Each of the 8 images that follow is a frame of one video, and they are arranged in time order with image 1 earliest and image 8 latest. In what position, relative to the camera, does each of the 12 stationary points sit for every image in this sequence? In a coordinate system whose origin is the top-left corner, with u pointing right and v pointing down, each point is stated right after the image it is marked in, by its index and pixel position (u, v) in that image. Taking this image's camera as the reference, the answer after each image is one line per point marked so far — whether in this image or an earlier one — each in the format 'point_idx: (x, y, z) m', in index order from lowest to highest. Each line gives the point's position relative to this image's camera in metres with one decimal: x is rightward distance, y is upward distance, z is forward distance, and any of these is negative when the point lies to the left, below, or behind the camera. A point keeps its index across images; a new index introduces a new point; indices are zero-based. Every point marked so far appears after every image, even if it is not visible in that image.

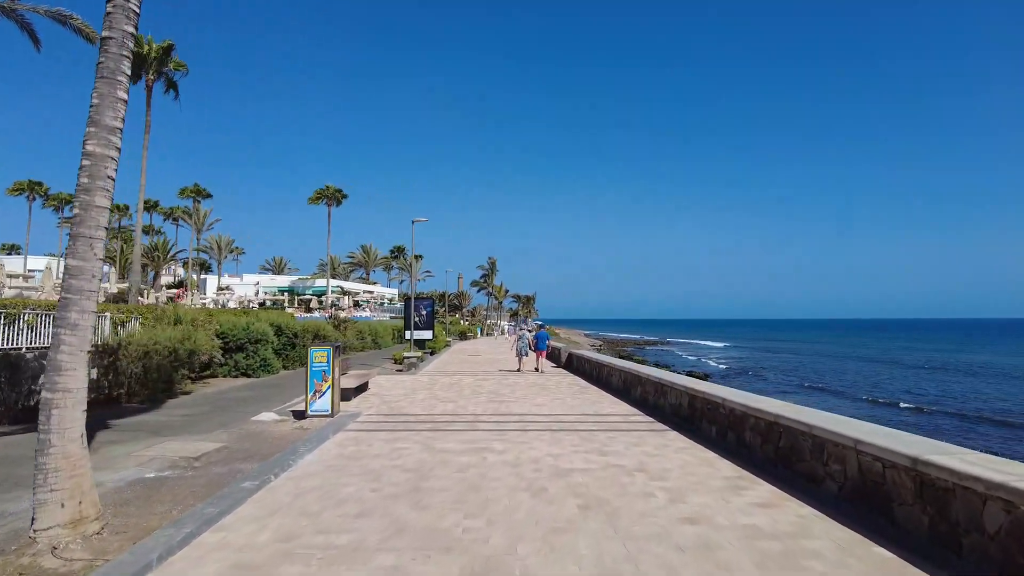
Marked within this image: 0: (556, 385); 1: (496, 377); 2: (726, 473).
0: (+0.9, -2.2, +12.8) m
1: (-0.4, -2.3, +14.8) m
2: (+1.9, -1.7, +5.2) m
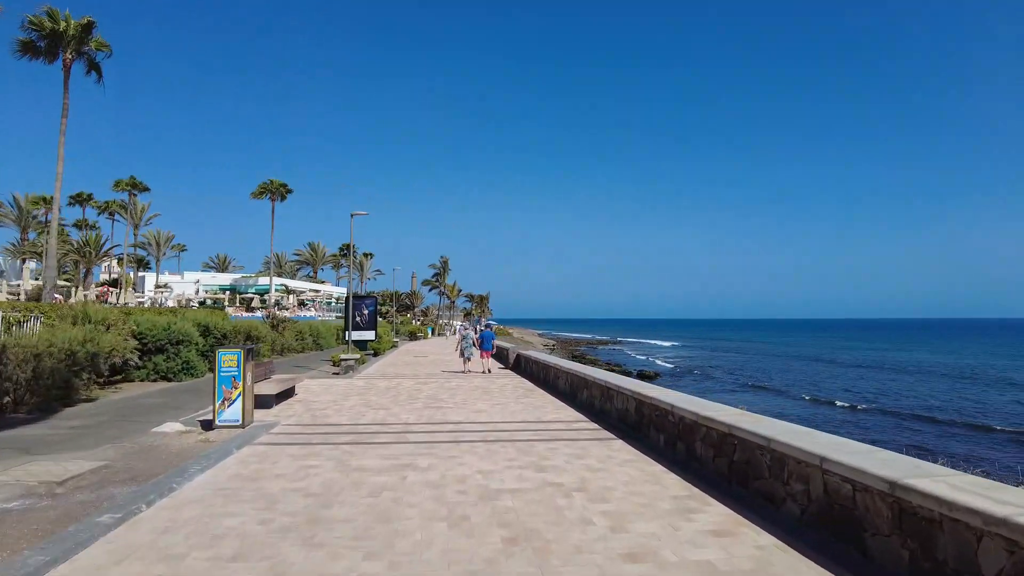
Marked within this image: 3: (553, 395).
0: (-0.3, -2.1, +12.1) m
1: (-1.8, -2.2, +14.0) m
2: (+1.3, -1.6, +4.6) m
3: (+0.8, -2.1, +11.3) m
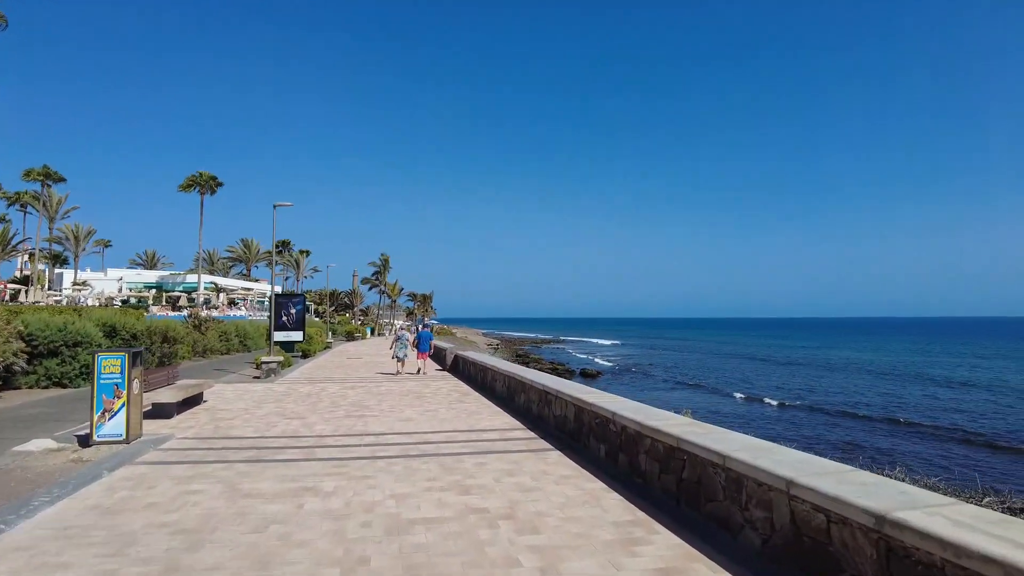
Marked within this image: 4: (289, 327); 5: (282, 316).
0: (-1.6, -2.0, +11.3) m
1: (-3.2, -2.2, +13.1) m
2: (+0.7, -1.6, +4.0) m
3: (-0.4, -2.0, +10.6) m
4: (-7.5, -1.3, +19.8) m
5: (-7.8, -1.0, +19.8) m
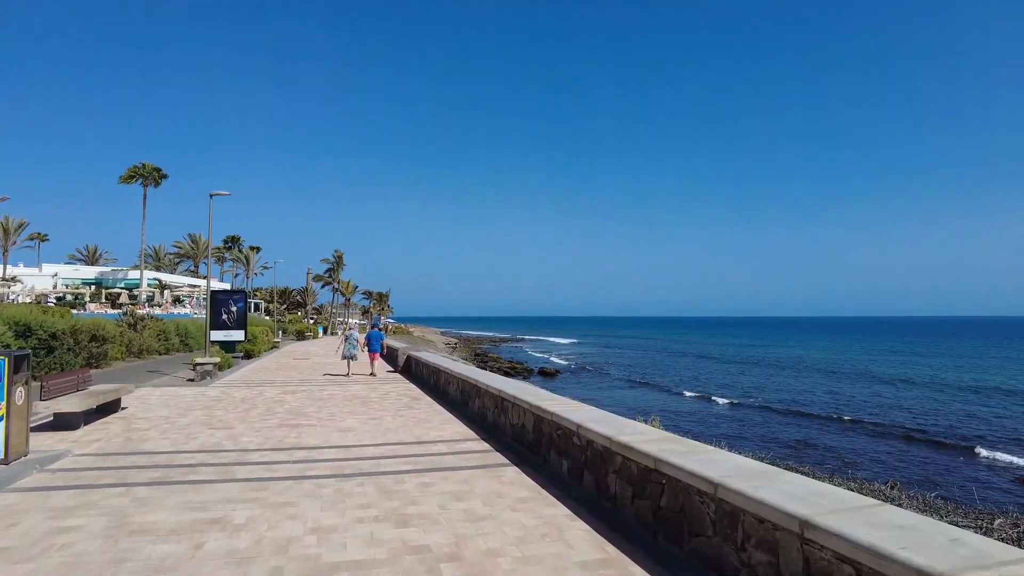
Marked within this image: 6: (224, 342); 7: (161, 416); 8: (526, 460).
0: (-2.4, -2.0, +10.5) m
1: (-4.2, -2.1, +12.1) m
2: (+0.4, -1.5, +3.3) m
3: (-1.2, -2.0, +9.8) m
4: (-8.9, -1.2, +18.5) m
5: (-9.2, -0.9, +18.5) m
6: (-9.1, -1.7, +18.6) m
7: (-5.1, -1.9, +8.5) m
8: (+0.1, -1.7, +5.7) m
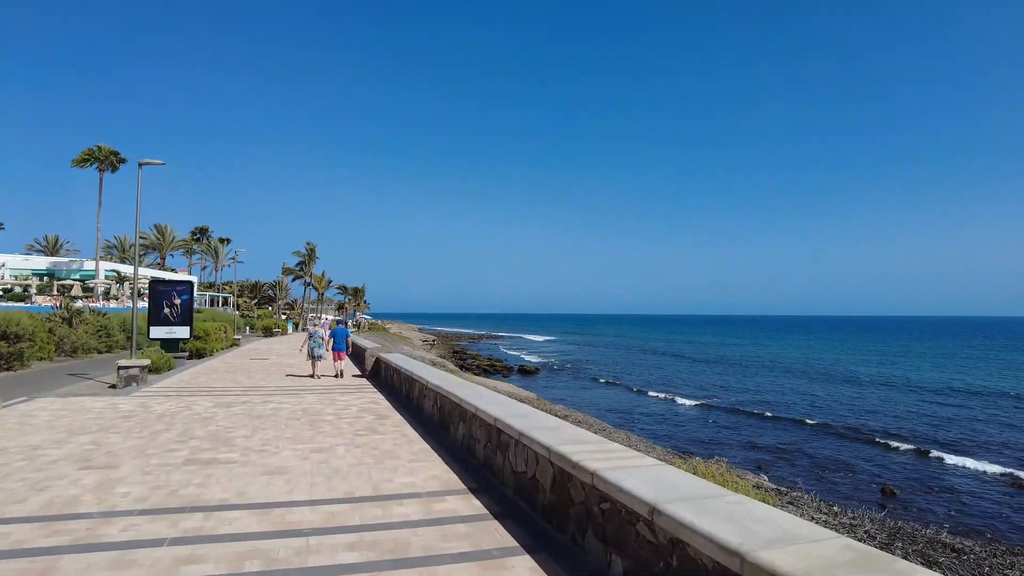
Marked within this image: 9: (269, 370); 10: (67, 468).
0: (-2.5, -1.8, +8.3) m
1: (-4.4, -1.9, +9.9) m
2: (+0.5, -1.4, +1.3) m
3: (-1.3, -1.8, +7.7) m
4: (-9.3, -0.9, +16.1) m
5: (-9.6, -0.6, +16.1) m
6: (-9.5, -1.4, +16.1) m
7: (-5.1, -1.7, +6.3) m
8: (+0.2, -1.5, +3.6) m
9: (-6.8, -2.3, +16.5) m
10: (-4.1, -1.7, +5.4) m
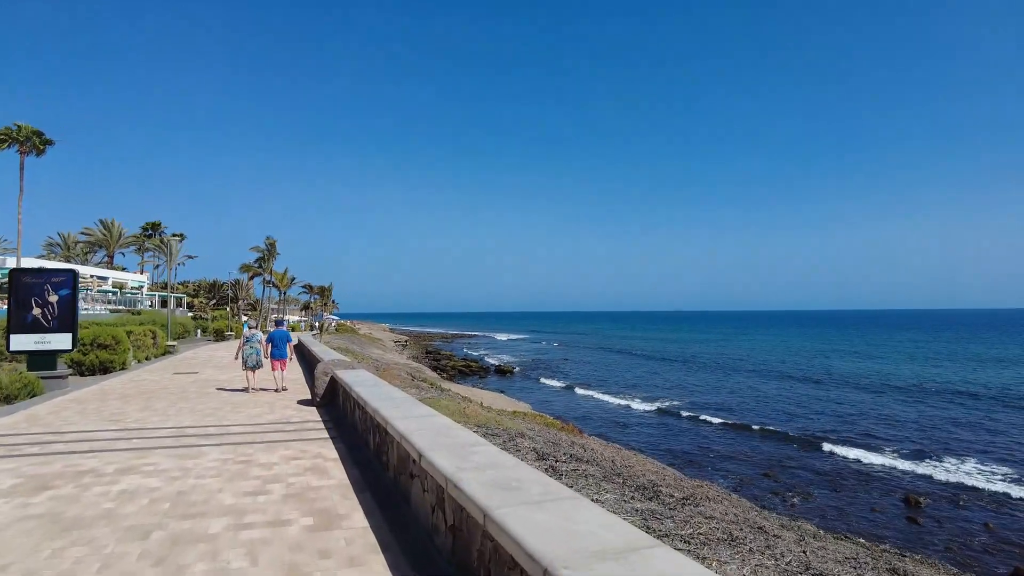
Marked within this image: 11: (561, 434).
0: (-1.9, -1.6, +4.1) m
1: (-3.9, -1.7, +5.5) m
2: (+1.4, -1.2, -2.8) m
3: (-0.7, -1.6, +3.5) m
4: (-9.2, -0.8, +11.5) m
5: (-9.4, -0.4, +11.5) m
6: (-9.3, -1.3, +11.6) m
7: (-4.5, -1.5, +1.9) m
8: (+1.0, -1.3, -0.5) m
9: (-6.7, -2.1, +12.0) m
10: (-3.4, -1.5, +1.1) m
11: (+0.9, -2.7, +10.4) m
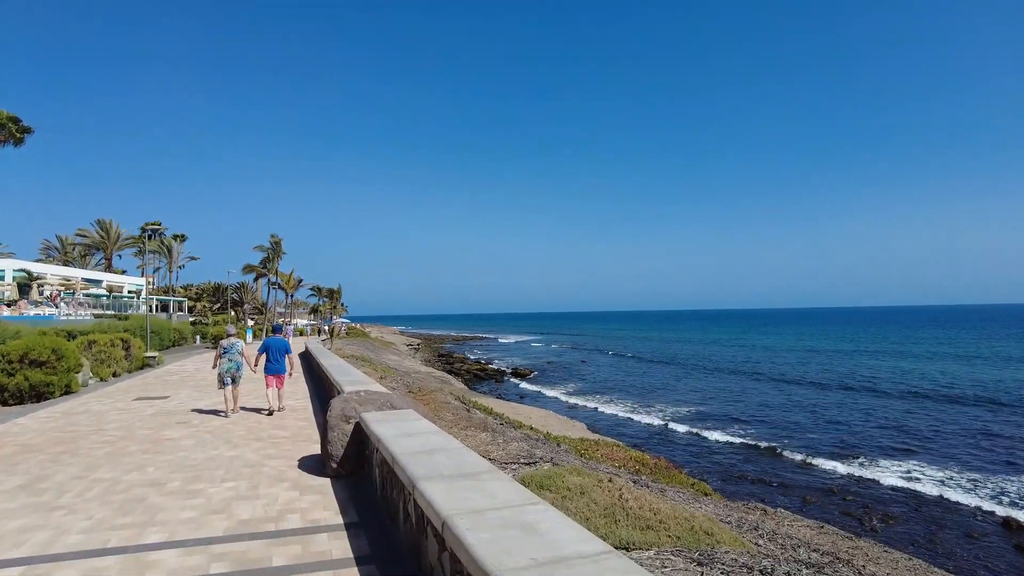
0: (-0.4, -1.4, -0.1) m
1: (-2.4, -1.5, +1.3) m
2: (+2.8, -0.9, -7.1) m
3: (+0.8, -1.4, -0.7) m
4: (-7.6, -0.7, +7.3) m
5: (-7.9, -0.3, +7.3) m
6: (-7.8, -1.2, +7.4) m
7: (-3.0, -1.3, -2.3) m
8: (+2.4, -1.1, -4.8) m
9: (-5.1, -2.0, +7.8) m
10: (-1.9, -1.3, -3.1) m
11: (+2.4, -2.4, +6.1) m
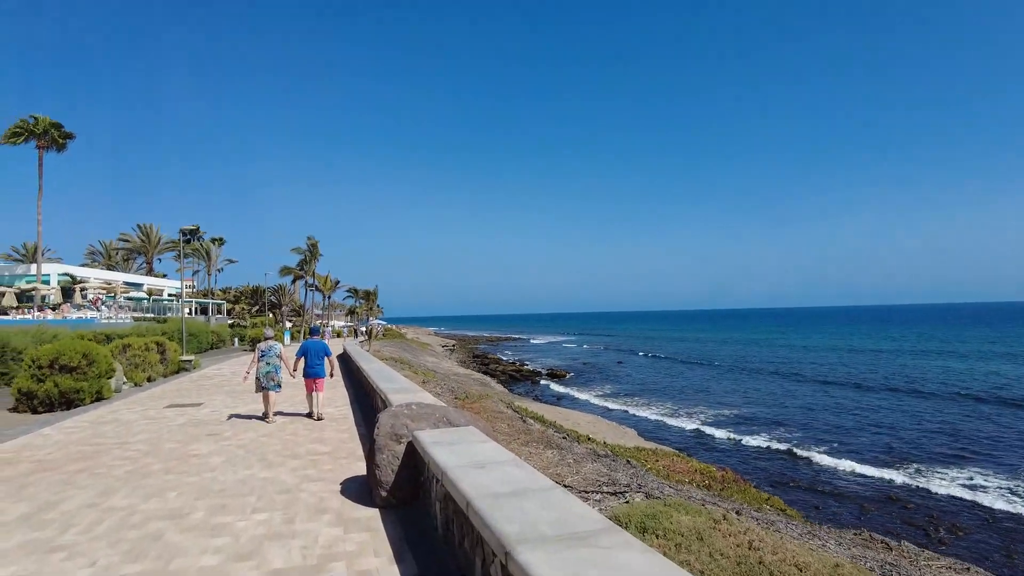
0: (-0.1, -1.3, -1.1) m
1: (-1.9, -1.5, +0.4) m
2: (+2.8, -0.8, -8.2) m
3: (+1.1, -1.3, -1.8) m
4: (-6.8, -0.7, +6.7) m
5: (-7.1, -0.3, +6.7) m
6: (-7.0, -1.2, +6.8) m
7: (-2.8, -1.3, -3.2) m
8: (+2.5, -1.0, -5.9) m
9: (-4.3, -2.0, +7.1) m
10: (-1.7, -1.2, -4.1) m
11: (+3.1, -2.3, +4.9) m
